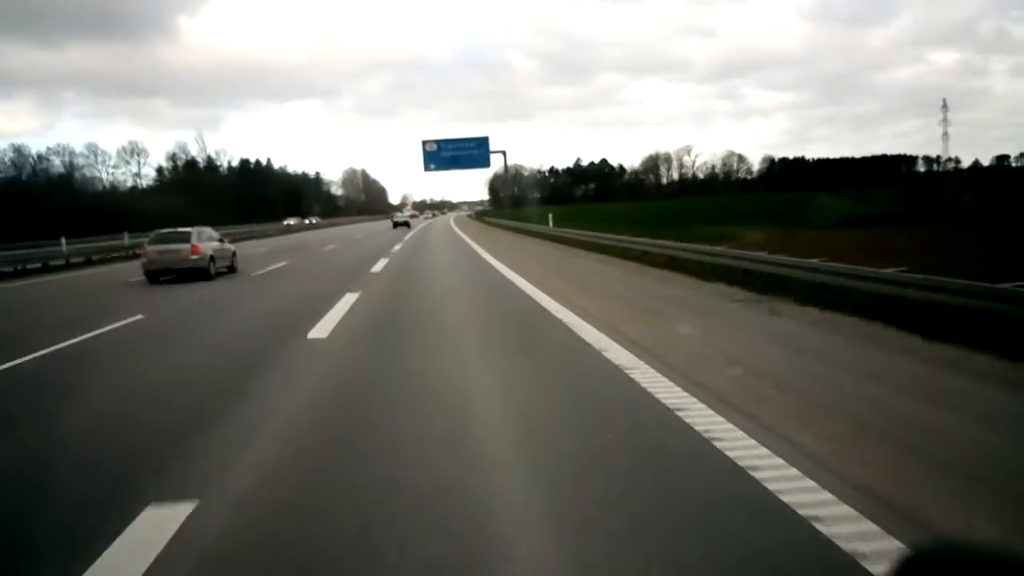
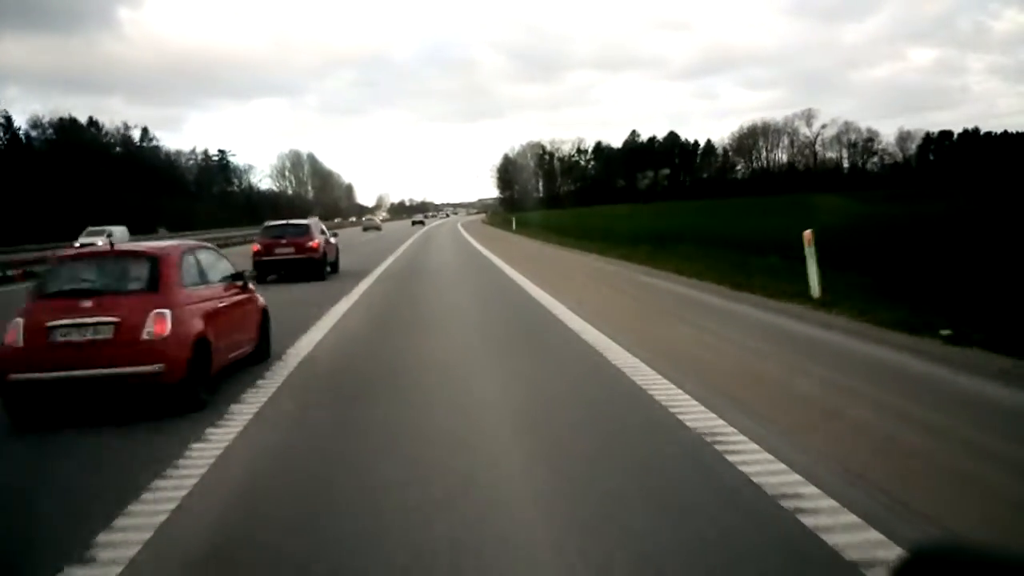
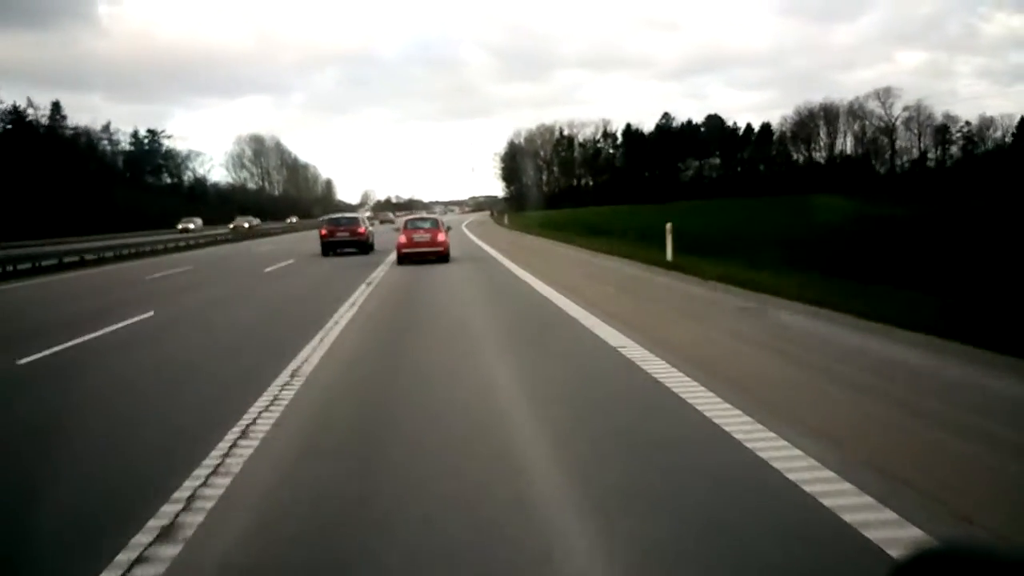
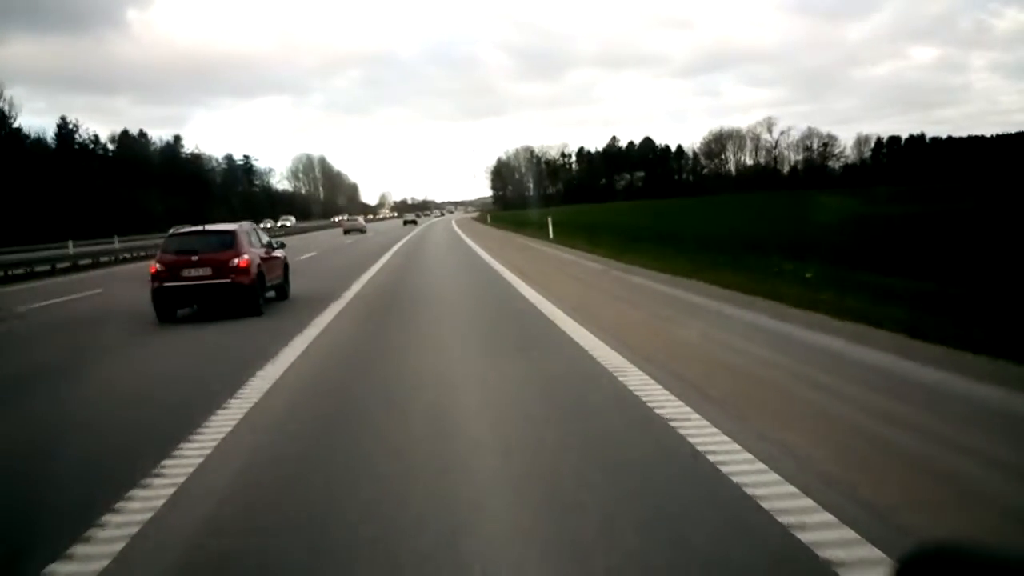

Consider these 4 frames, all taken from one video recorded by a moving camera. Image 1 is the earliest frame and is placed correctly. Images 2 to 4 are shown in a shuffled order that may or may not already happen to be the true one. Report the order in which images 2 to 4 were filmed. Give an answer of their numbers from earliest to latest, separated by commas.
4, 2, 3
